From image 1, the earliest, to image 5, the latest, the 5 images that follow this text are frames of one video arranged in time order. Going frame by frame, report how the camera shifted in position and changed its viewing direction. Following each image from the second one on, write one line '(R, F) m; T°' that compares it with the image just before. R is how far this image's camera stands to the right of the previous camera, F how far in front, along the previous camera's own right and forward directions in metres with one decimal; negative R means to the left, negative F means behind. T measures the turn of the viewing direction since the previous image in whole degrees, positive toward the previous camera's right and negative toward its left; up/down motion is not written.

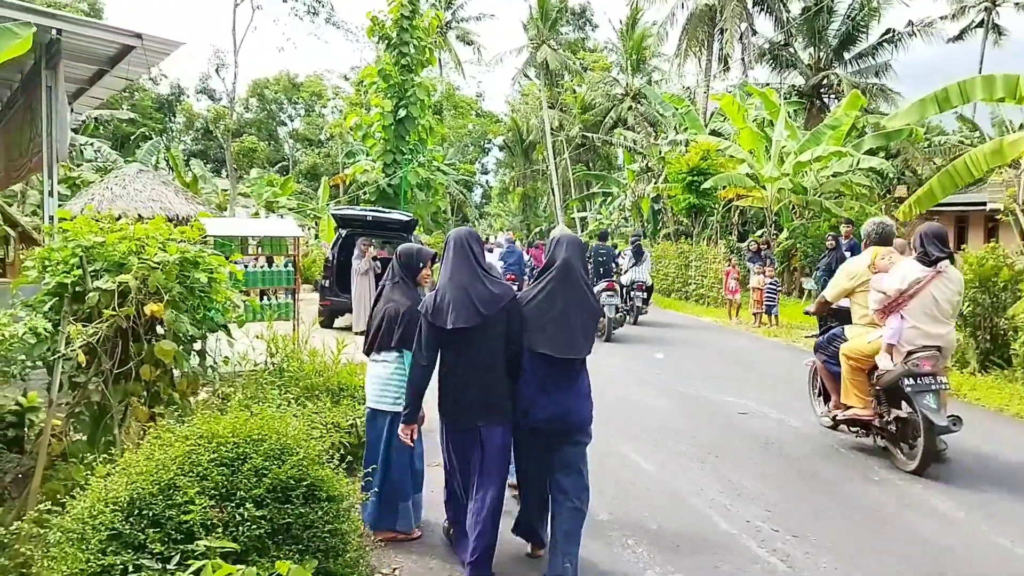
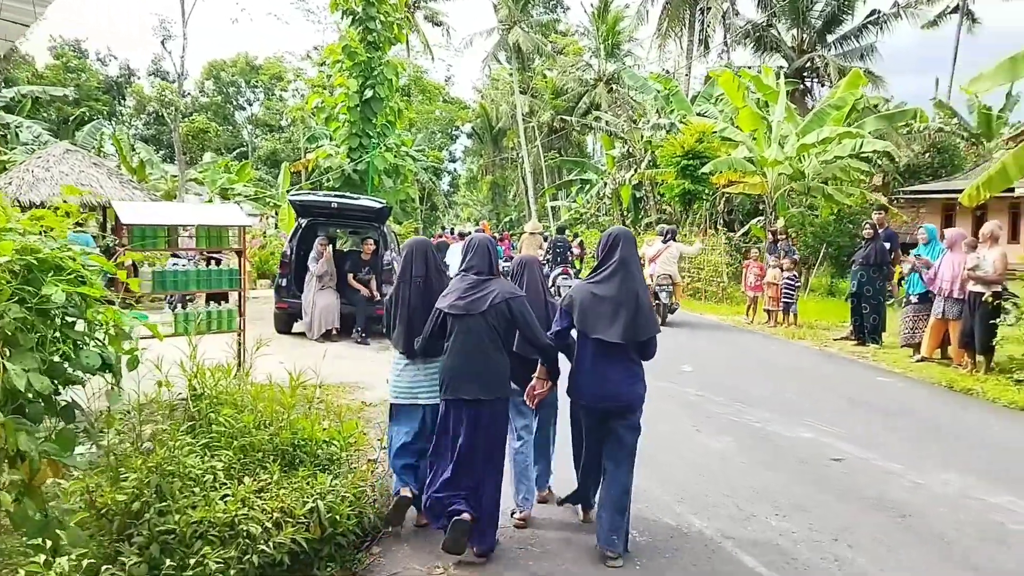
(-0.3, +1.7) m; +3°
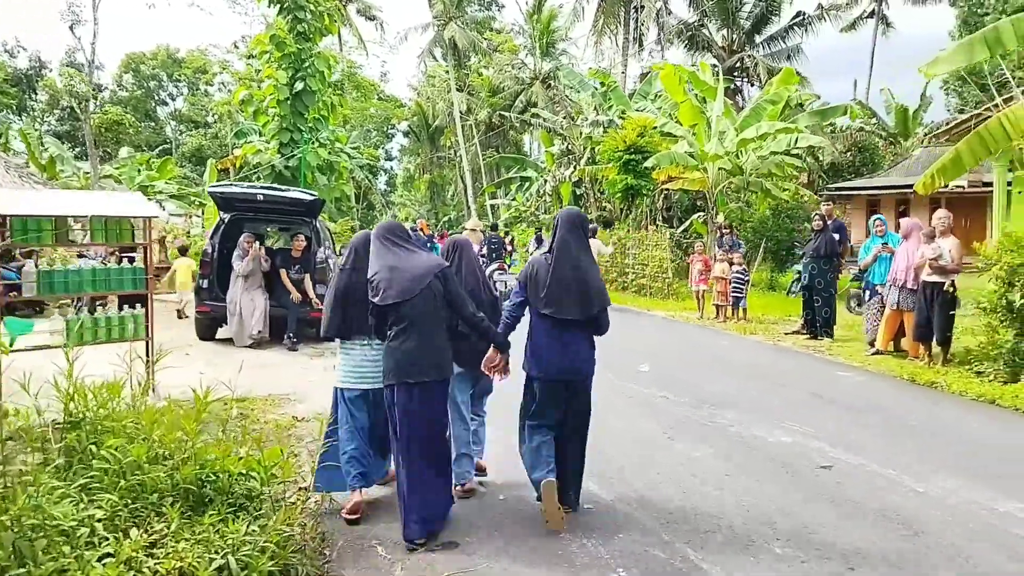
(-0.1, +0.7) m; +5°
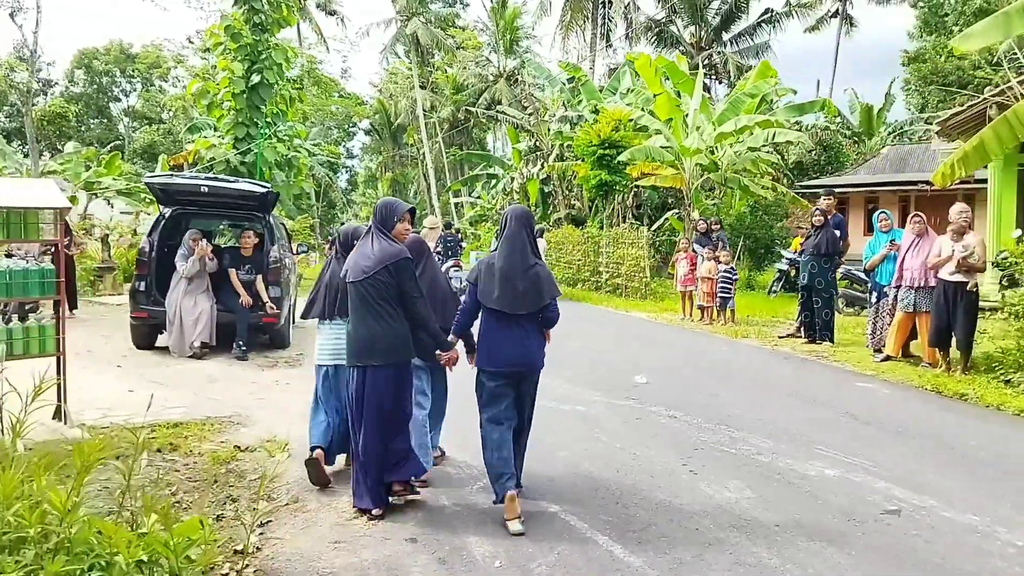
(-0.2, +1.0) m; +3°
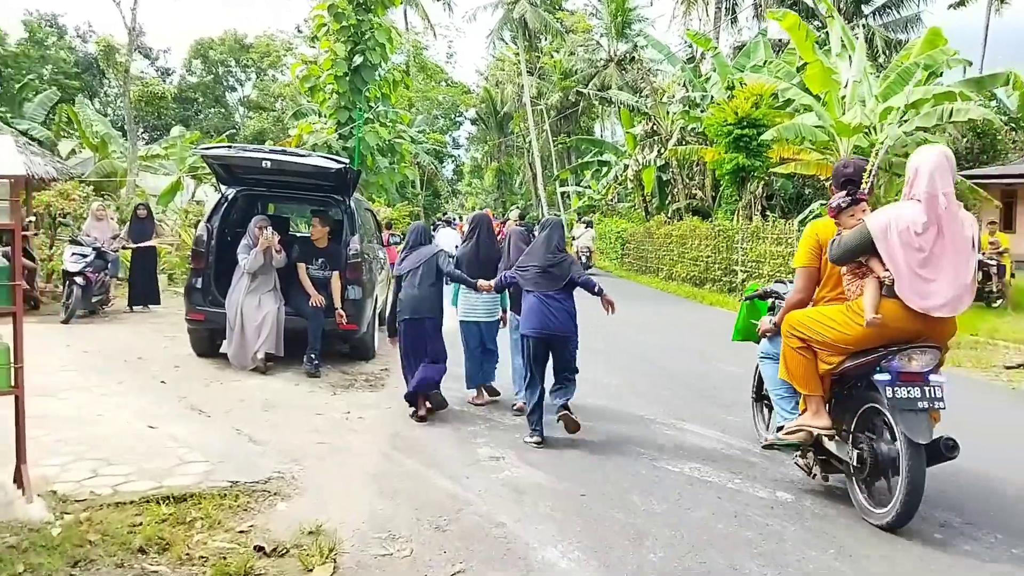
(-0.4, +2.3) m; -7°
